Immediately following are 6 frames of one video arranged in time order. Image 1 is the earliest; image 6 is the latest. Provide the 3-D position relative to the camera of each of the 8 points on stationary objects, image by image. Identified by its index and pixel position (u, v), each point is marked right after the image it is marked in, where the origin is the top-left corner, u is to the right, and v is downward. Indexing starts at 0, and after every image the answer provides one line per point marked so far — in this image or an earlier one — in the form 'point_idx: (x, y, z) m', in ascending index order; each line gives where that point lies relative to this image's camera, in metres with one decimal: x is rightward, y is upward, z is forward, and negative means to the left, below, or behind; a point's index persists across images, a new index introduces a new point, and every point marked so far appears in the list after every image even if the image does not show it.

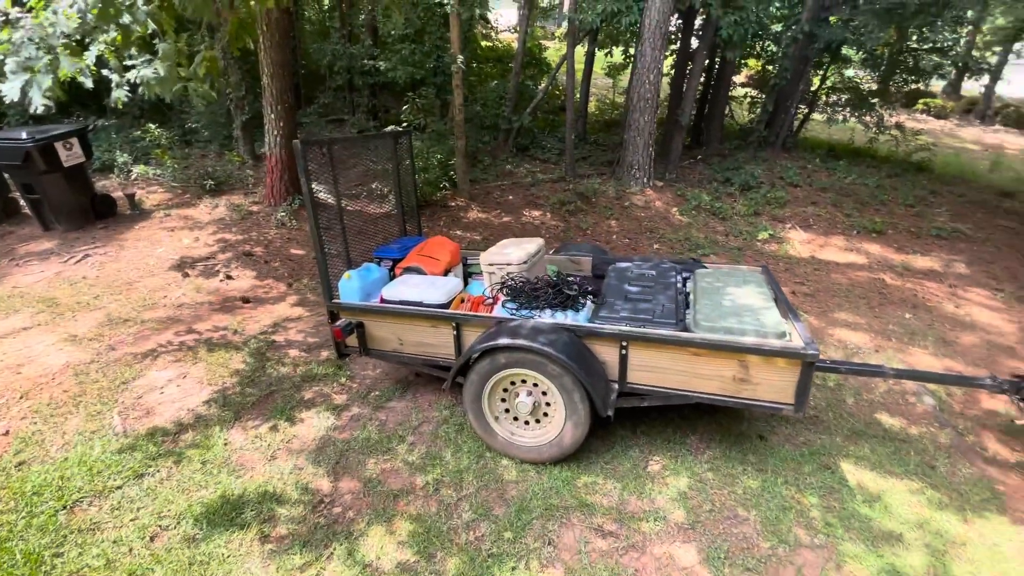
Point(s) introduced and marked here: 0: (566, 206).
0: (+0.9, +1.4, +8.0) m
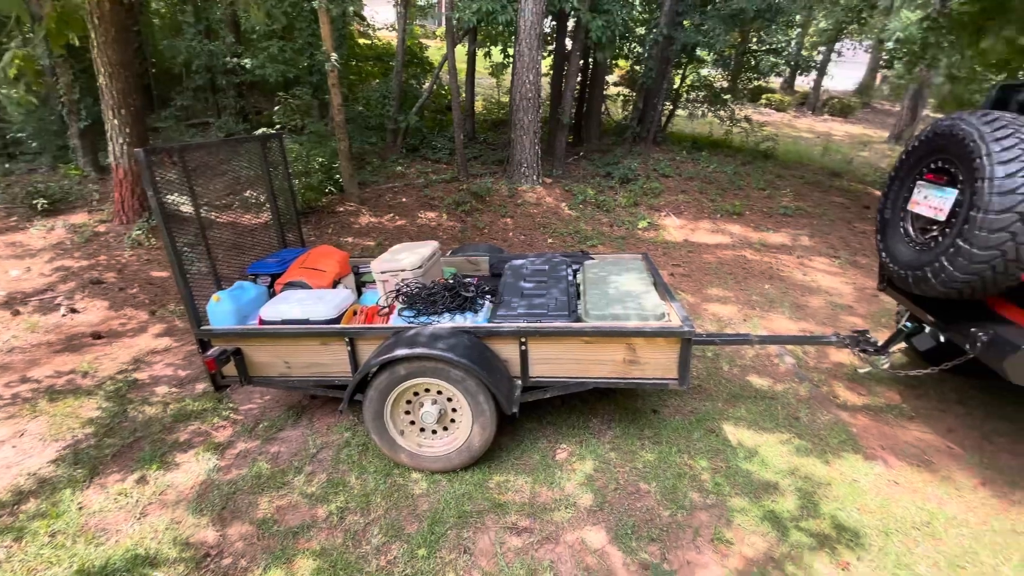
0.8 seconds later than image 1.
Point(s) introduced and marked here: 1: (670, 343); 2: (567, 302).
0: (-0.9, +1.4, +7.9) m
1: (+0.9, -0.3, +2.7) m
2: (+0.3, -0.1, +3.0) m
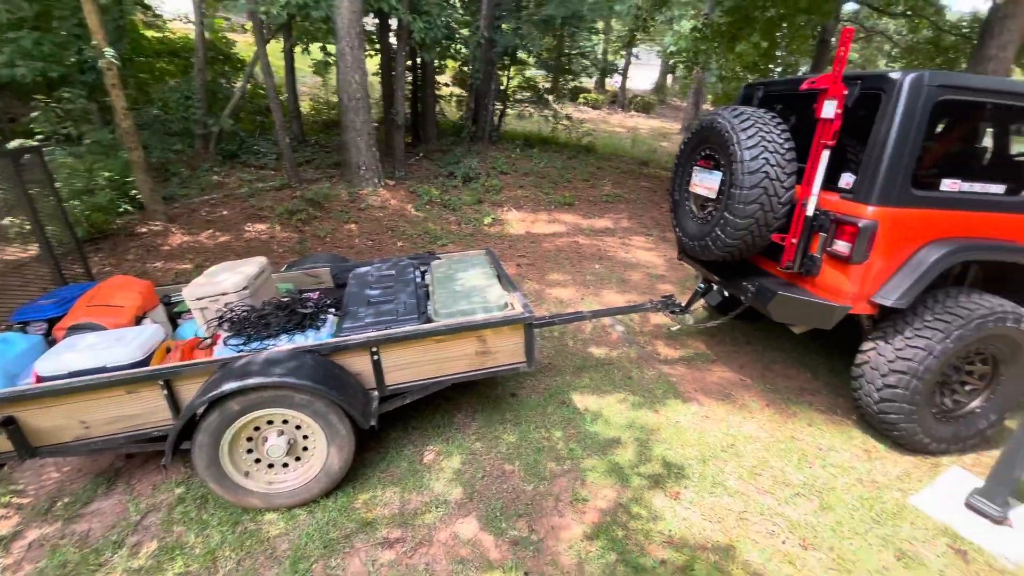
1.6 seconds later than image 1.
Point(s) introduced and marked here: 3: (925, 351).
0: (-3.4, +1.1, +7.3) m
1: (0.0, -0.3, +2.8) m
2: (-0.6, -0.1, +2.9) m
3: (+2.3, -0.4, +2.7) m
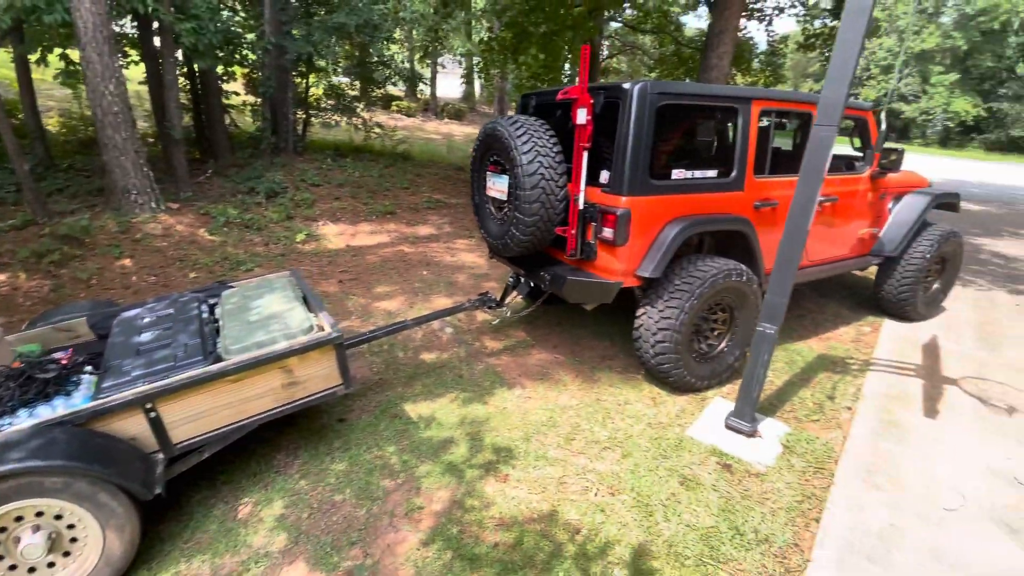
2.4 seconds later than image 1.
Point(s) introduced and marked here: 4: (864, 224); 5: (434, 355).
0: (-5.8, +0.4, +5.9) m
1: (-1.1, -0.4, +2.7) m
2: (-1.7, -0.3, +2.6) m
3: (+1.2, -0.2, +3.3) m
4: (+3.4, +0.6, +4.6) m
5: (-0.7, -0.6, +4.2) m
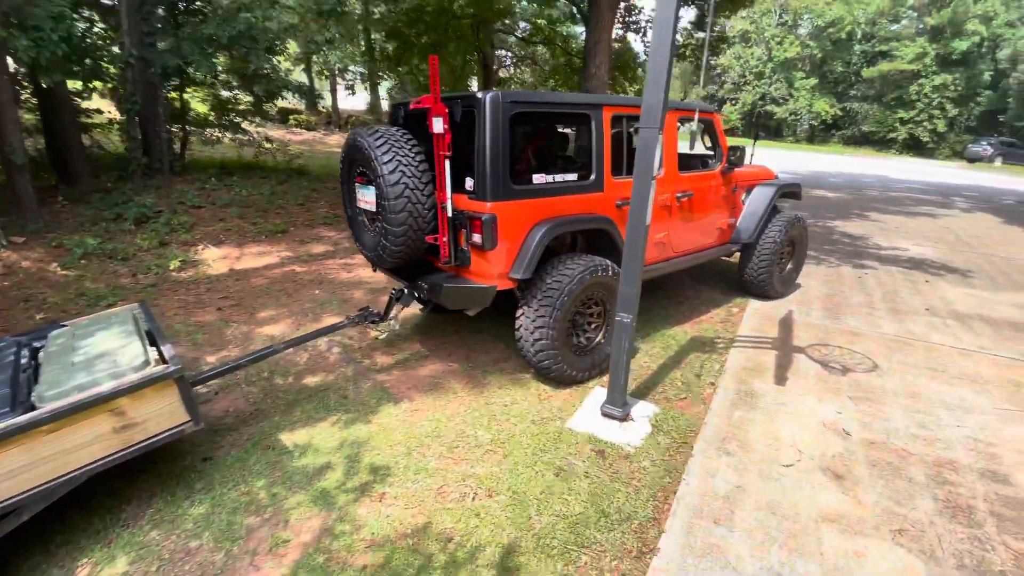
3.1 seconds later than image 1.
0: (-7.0, -0.3, +4.9) m
1: (-1.8, -0.5, +2.5) m
2: (-2.4, -0.5, +2.3) m
3: (+0.3, -0.1, +3.4) m
4: (+2.2, +0.8, +5.0) m
5: (-1.6, -0.8, +4.1) m
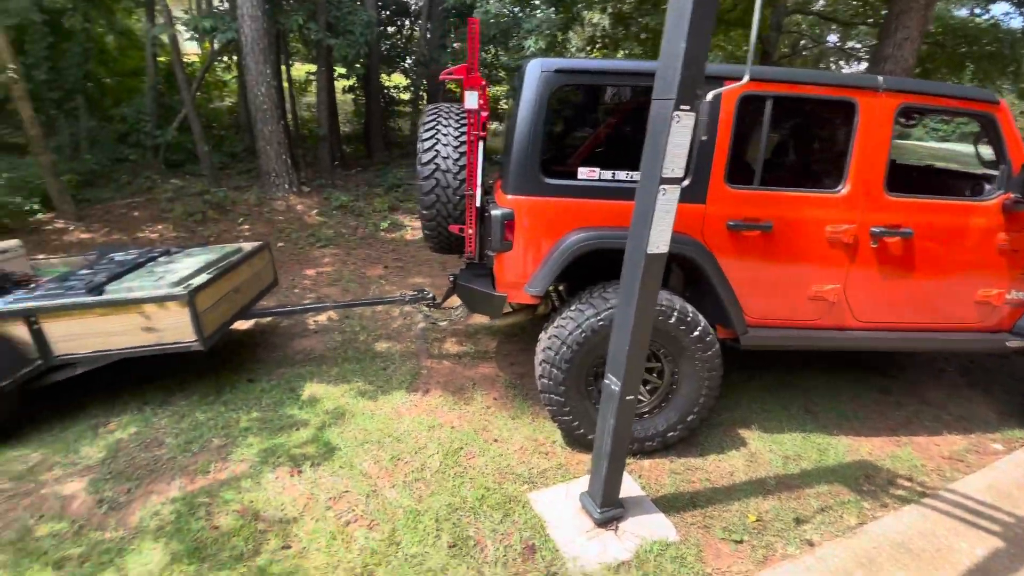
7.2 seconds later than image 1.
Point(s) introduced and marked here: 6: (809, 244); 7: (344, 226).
0: (-5.0, +1.1, +7.7) m
1: (-2.0, -0.1, +2.9) m
2: (-2.6, 0.0, +3.1) m
3: (+0.3, -0.3, +2.6) m
4: (+2.9, +0.1, +2.9) m
5: (-1.1, -0.5, +4.2) m
6: (+1.7, +0.3, +2.7) m
7: (-2.5, +0.7, +7.3) m
